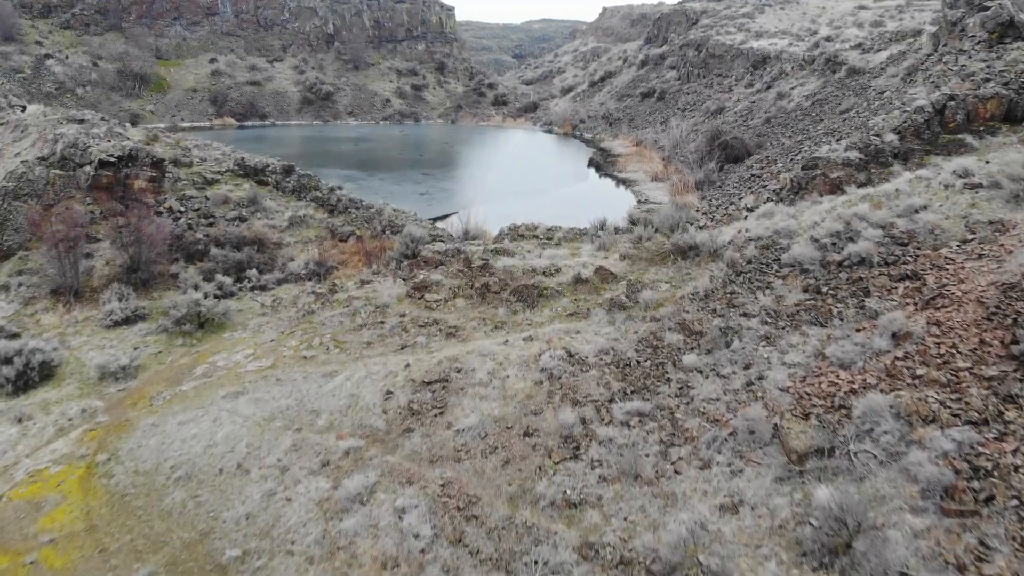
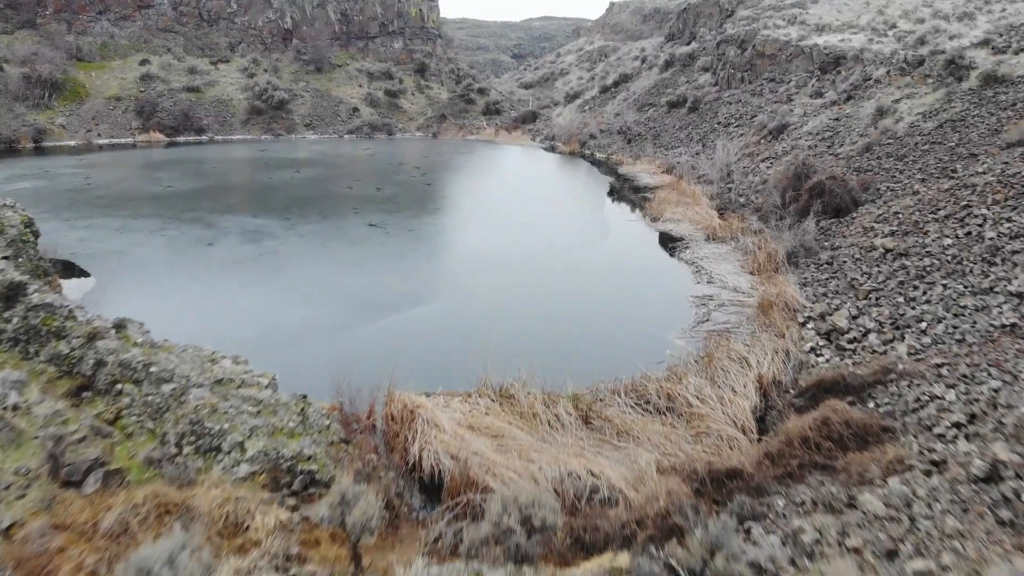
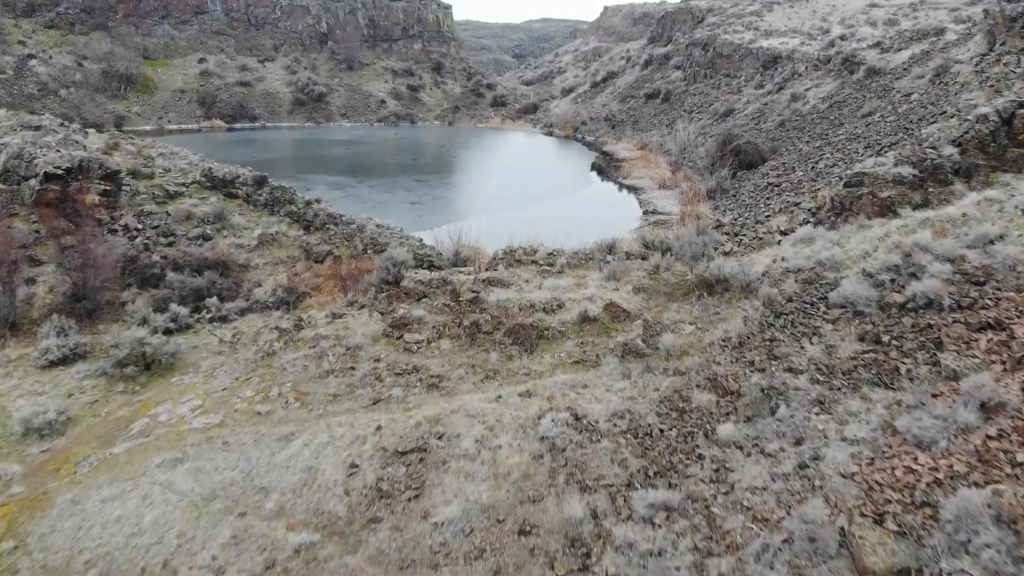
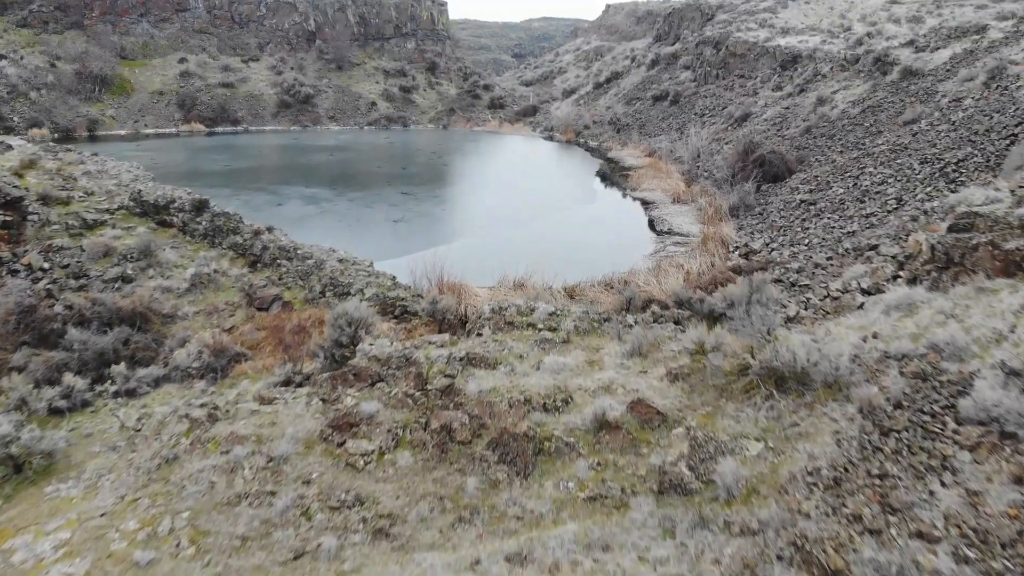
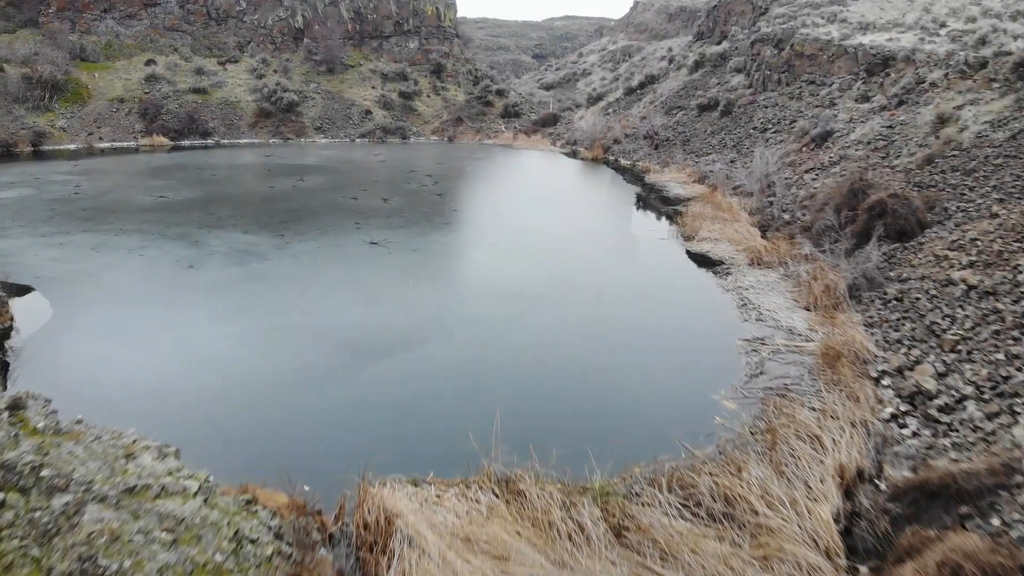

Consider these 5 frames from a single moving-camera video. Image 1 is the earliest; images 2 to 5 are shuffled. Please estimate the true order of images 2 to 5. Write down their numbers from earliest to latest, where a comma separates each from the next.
3, 4, 2, 5
